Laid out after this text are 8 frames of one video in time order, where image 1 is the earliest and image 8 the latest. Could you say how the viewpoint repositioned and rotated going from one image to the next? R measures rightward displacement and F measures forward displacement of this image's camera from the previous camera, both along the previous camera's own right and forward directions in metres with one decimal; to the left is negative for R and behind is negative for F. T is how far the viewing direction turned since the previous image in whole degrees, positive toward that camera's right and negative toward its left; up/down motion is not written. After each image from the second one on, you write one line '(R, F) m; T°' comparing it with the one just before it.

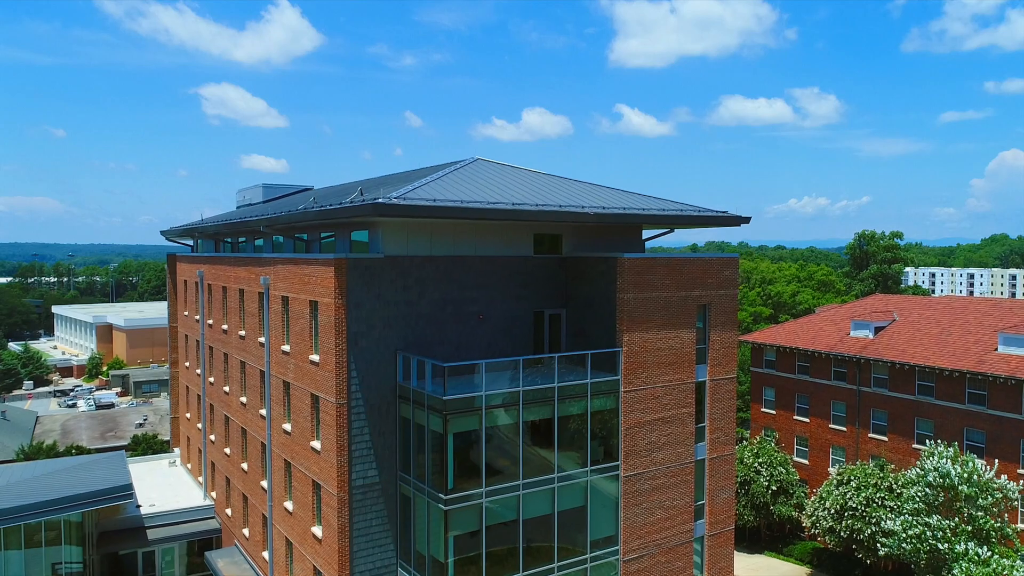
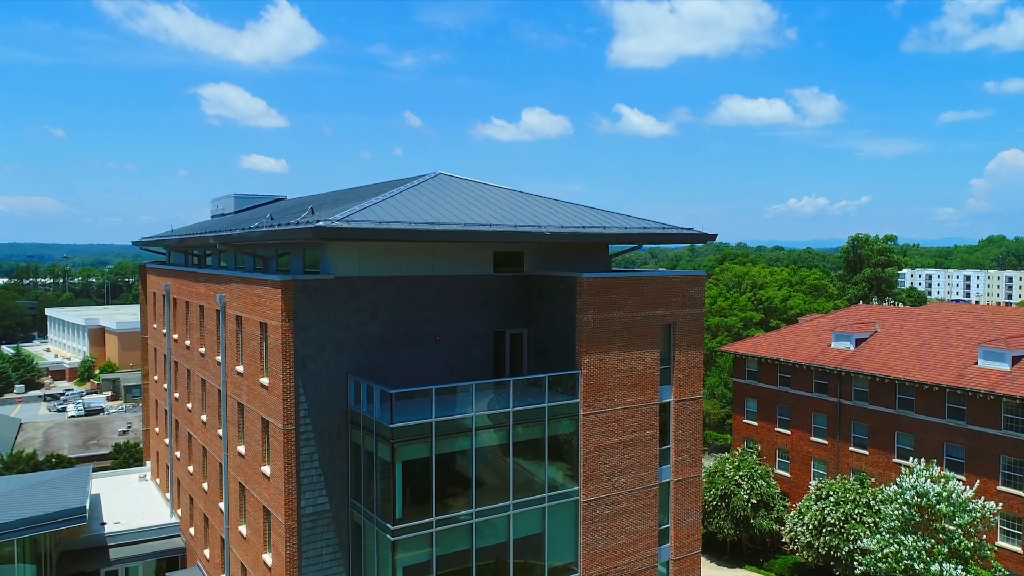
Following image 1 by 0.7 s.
(+0.9, +0.5) m; 0°
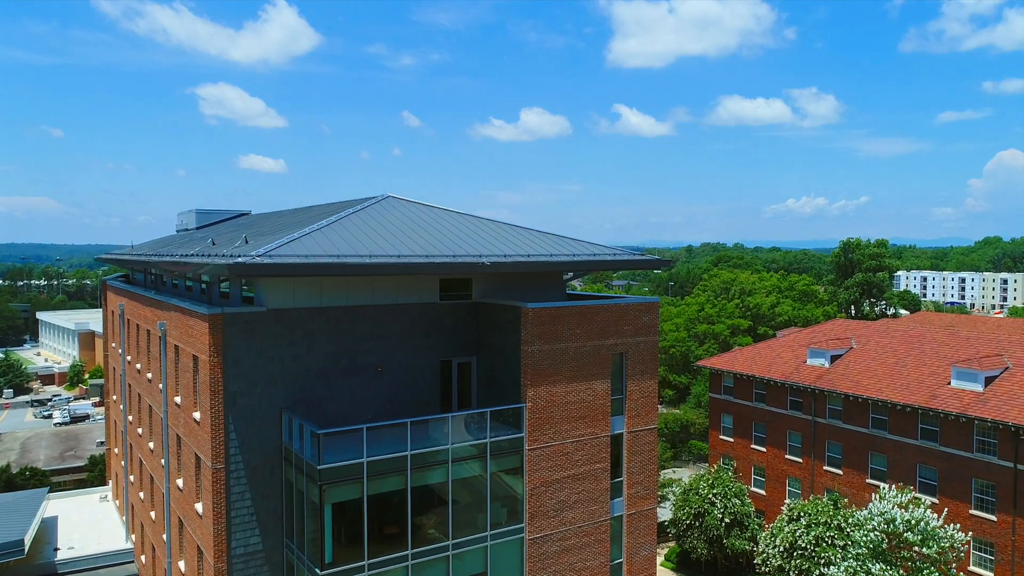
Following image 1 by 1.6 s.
(+1.2, +0.6) m; 0°
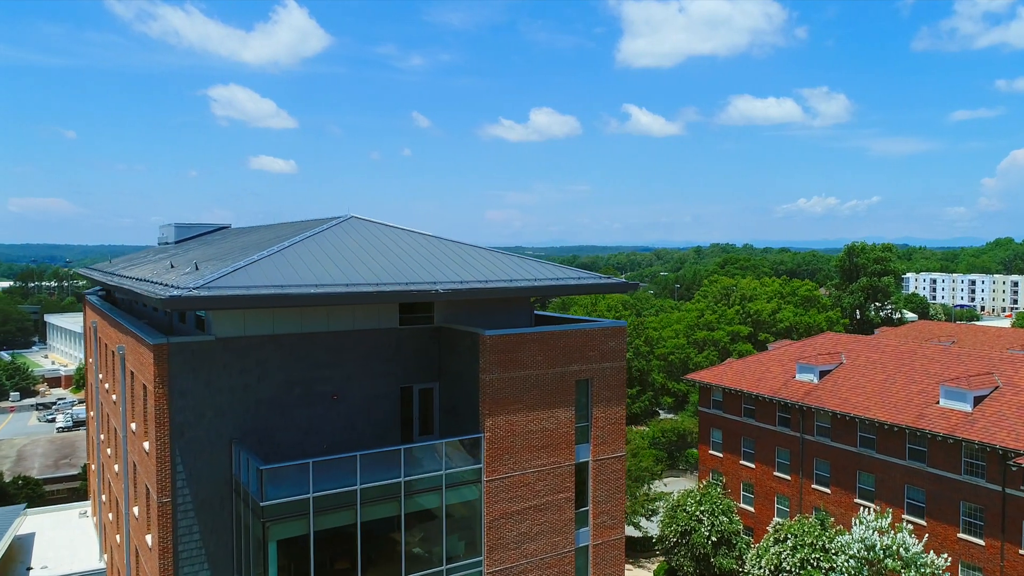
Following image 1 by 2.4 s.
(+1.1, +0.5) m; -1°
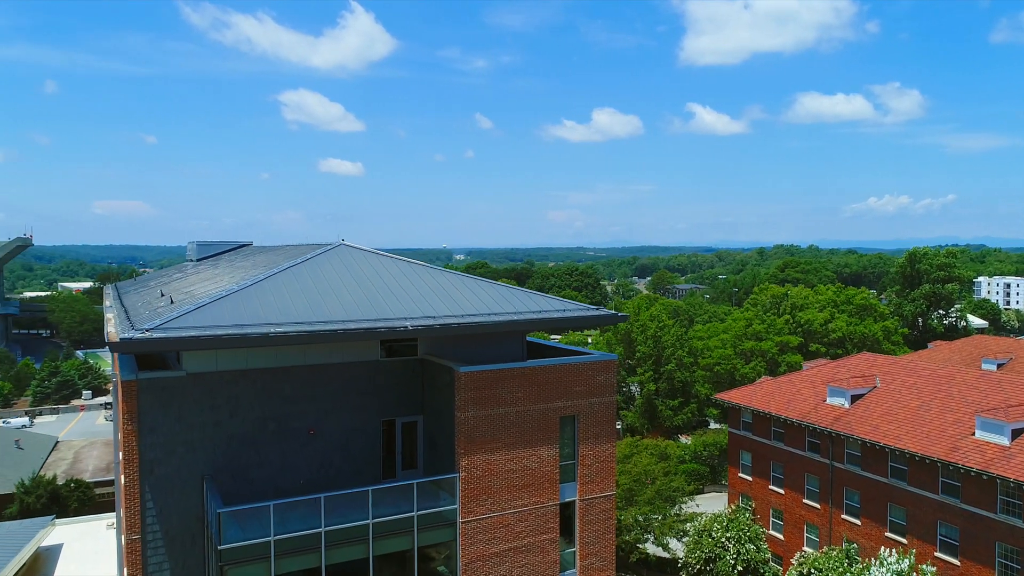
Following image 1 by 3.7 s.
(+1.6, +0.6) m; -4°
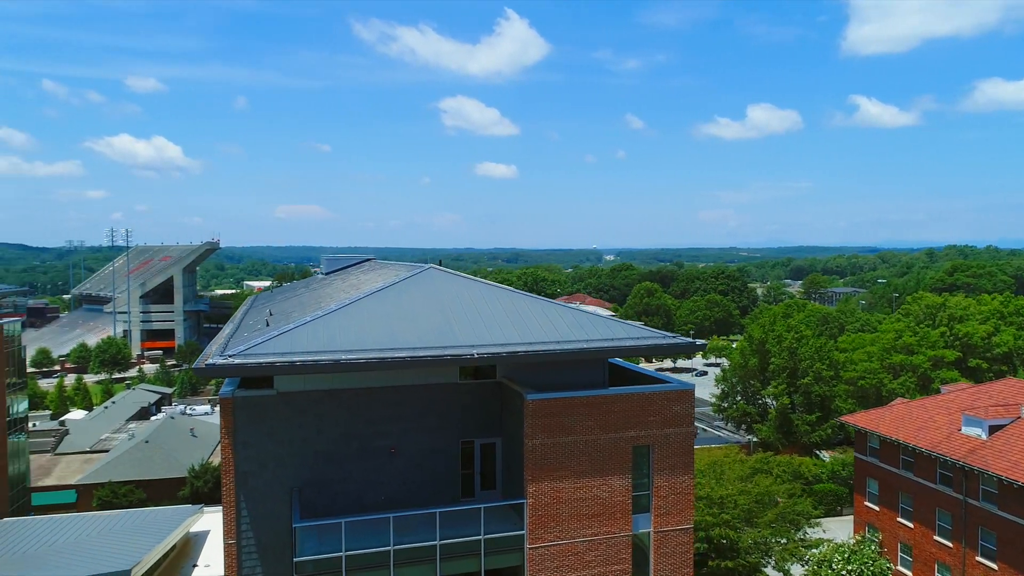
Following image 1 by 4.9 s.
(+1.5, 0.0) m; -11°
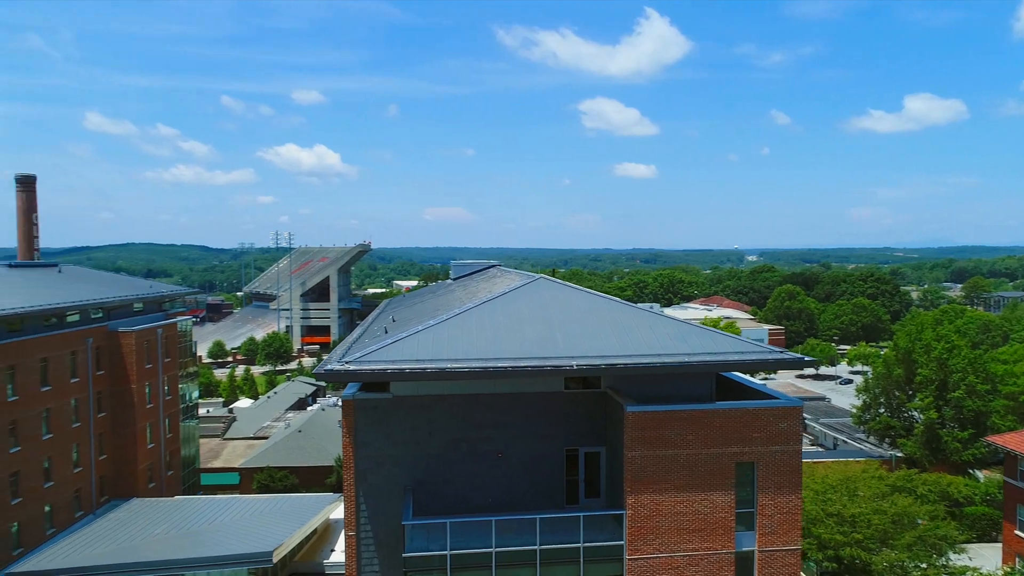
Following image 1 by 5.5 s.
(+0.7, -0.4) m; -10°
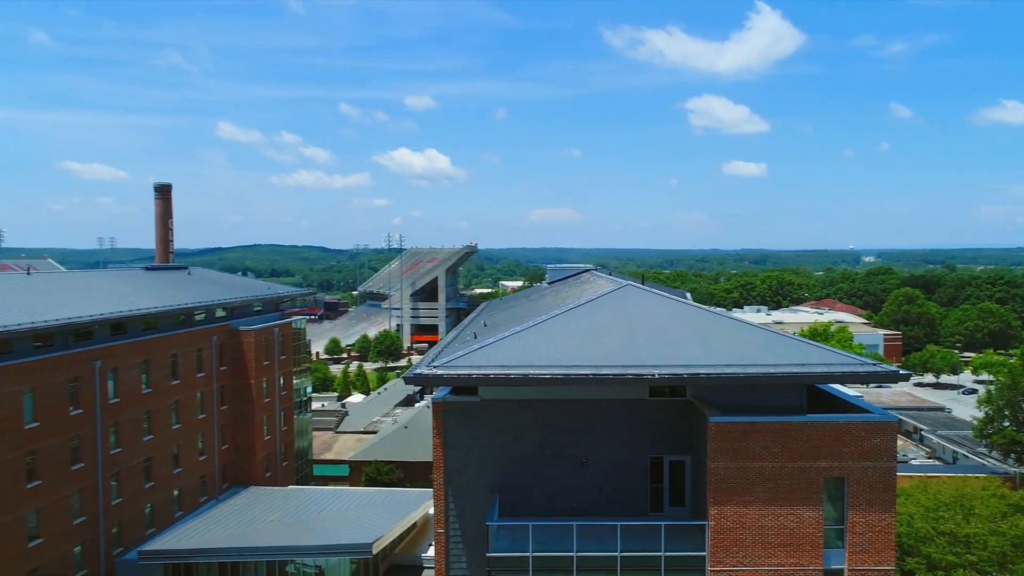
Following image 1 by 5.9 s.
(+0.4, -0.3) m; -7°
